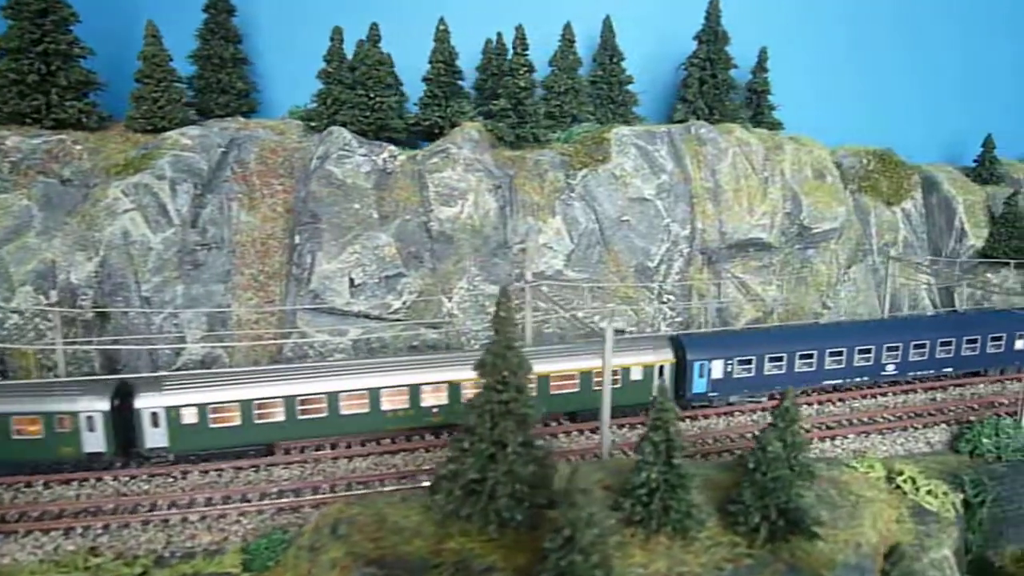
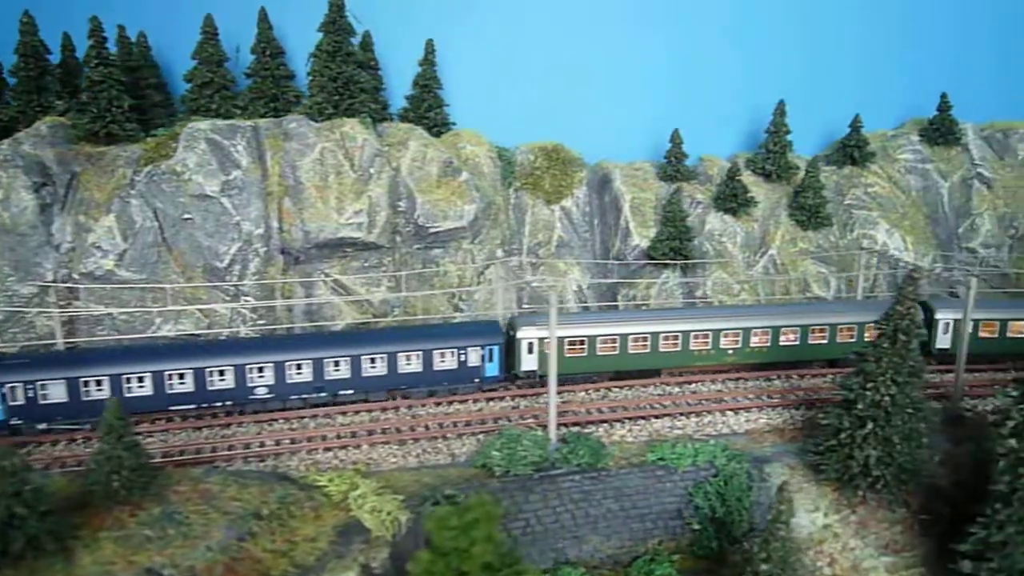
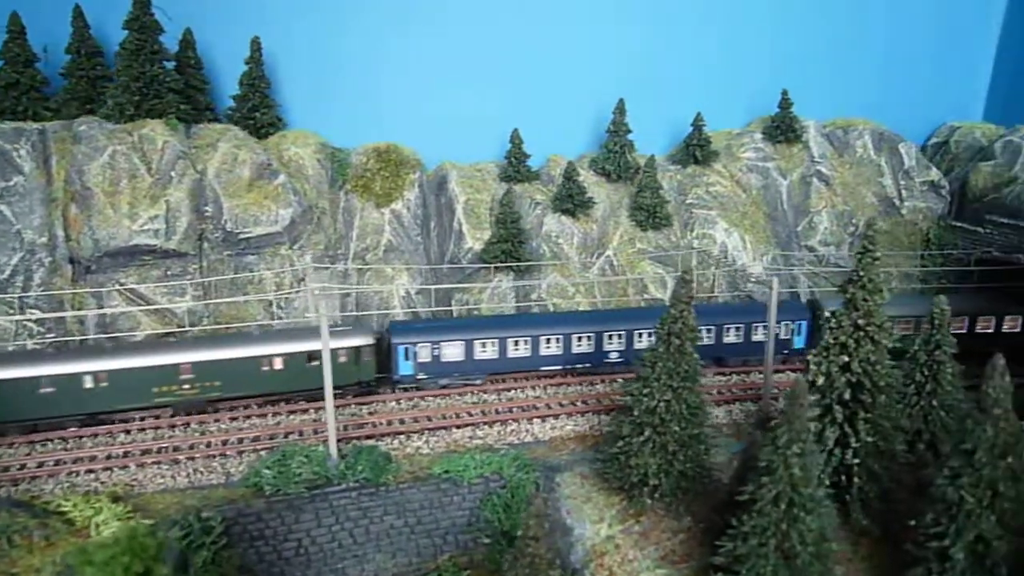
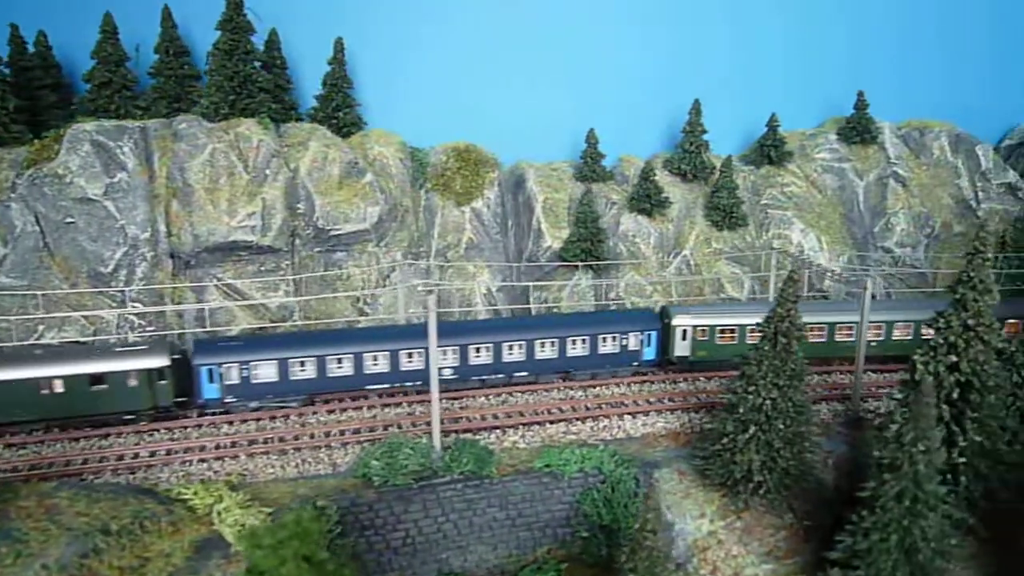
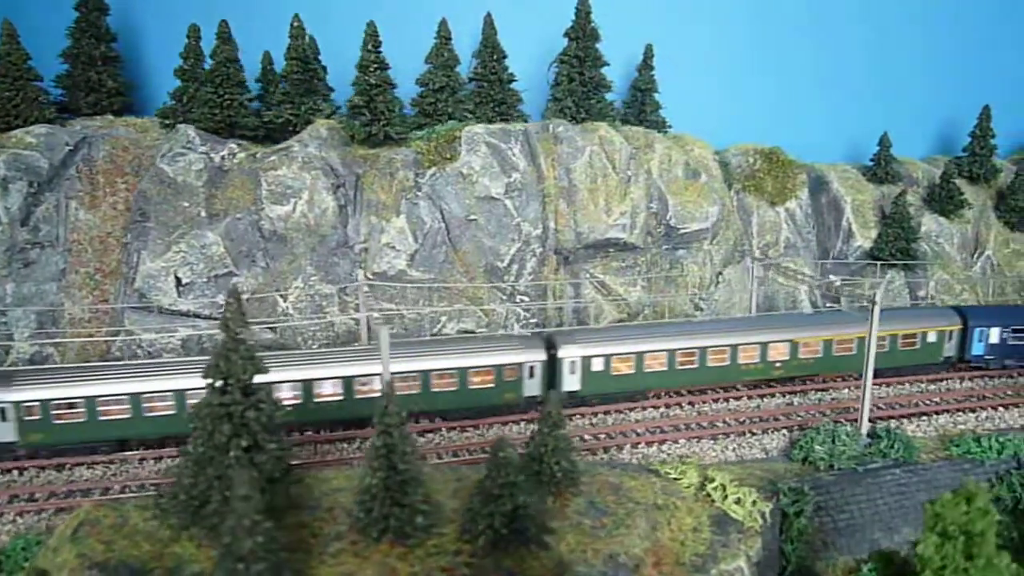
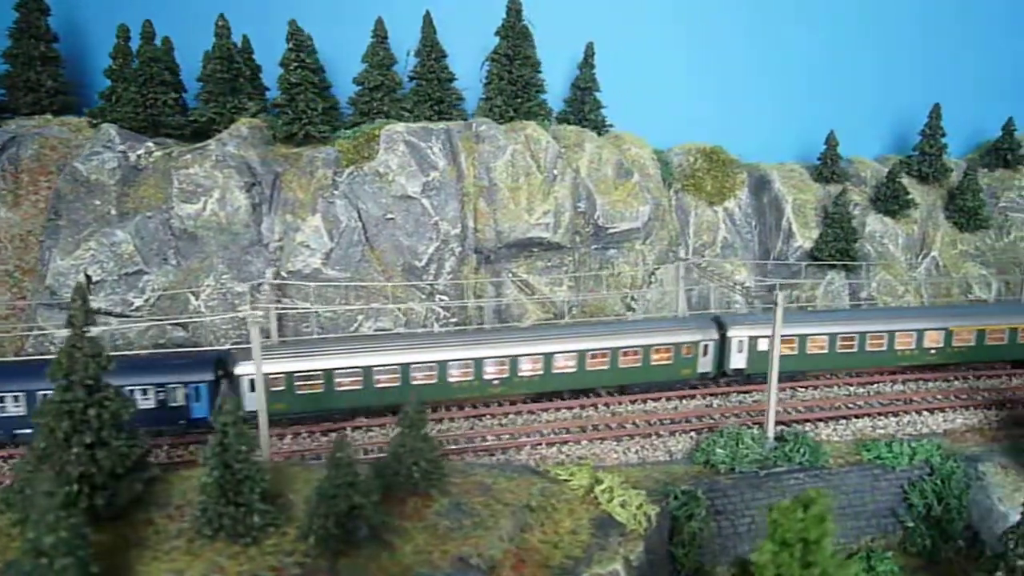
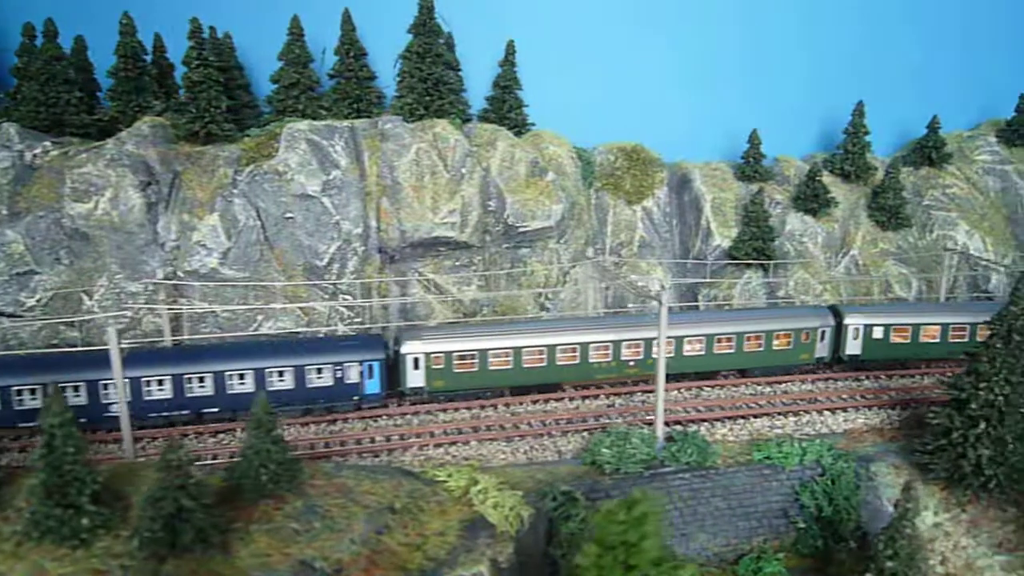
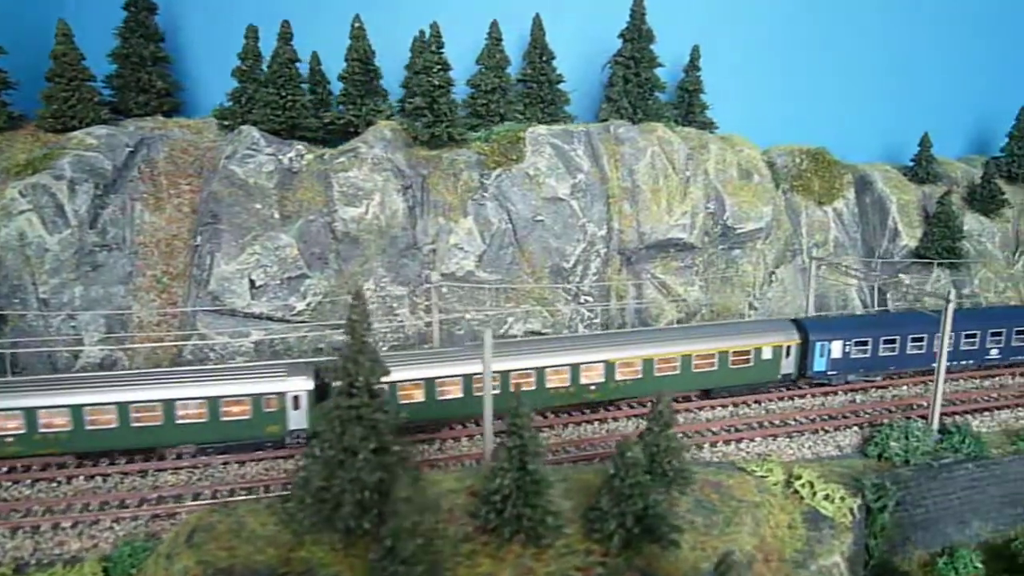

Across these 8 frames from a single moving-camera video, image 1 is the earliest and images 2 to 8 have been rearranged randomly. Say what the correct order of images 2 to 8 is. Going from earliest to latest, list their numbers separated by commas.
8, 5, 6, 7, 2, 4, 3
